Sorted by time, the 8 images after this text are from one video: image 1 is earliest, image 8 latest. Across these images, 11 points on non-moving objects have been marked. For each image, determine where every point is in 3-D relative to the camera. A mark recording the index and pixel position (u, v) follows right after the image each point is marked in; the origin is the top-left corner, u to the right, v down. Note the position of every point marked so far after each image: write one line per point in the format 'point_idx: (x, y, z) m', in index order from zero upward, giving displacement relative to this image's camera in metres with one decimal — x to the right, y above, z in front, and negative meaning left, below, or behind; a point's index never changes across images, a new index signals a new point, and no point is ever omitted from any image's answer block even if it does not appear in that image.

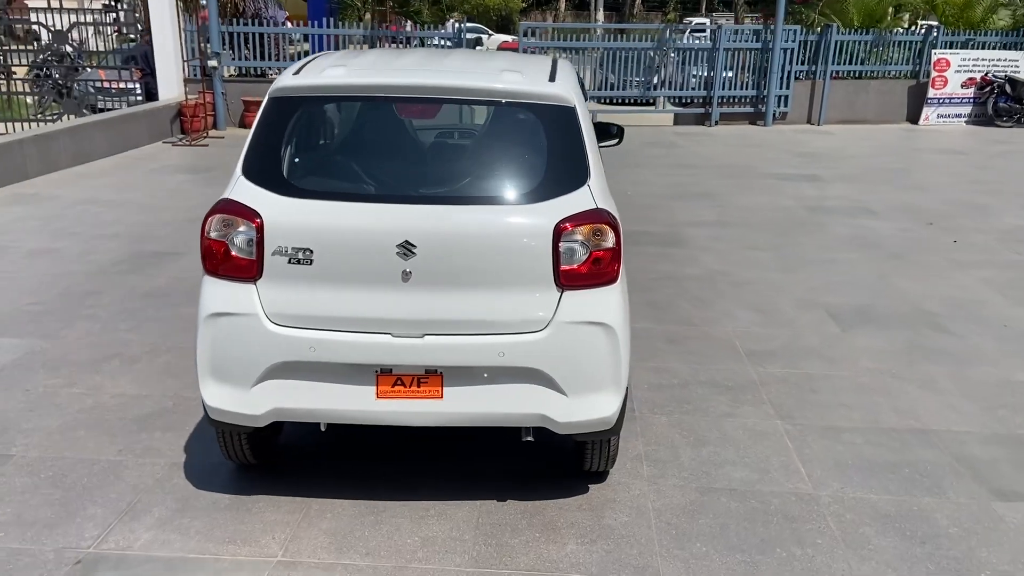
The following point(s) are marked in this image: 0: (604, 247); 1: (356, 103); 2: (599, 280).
0: (+0.3, +0.1, +3.4) m
1: (-0.6, +0.7, +3.5) m
2: (+0.3, 0.0, +3.4) m
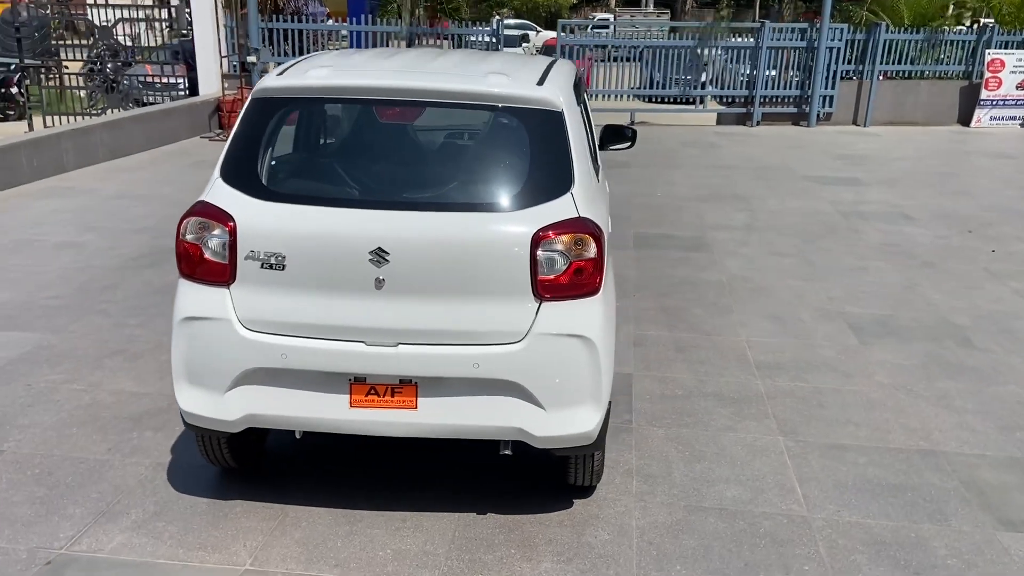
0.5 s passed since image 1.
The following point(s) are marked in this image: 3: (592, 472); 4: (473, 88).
0: (+0.3, +0.1, +3.2) m
1: (-0.7, +0.7, +3.5) m
2: (+0.2, 0.0, +3.2) m
3: (+0.3, -0.8, +3.6) m
4: (-0.2, +0.8, +3.4) m
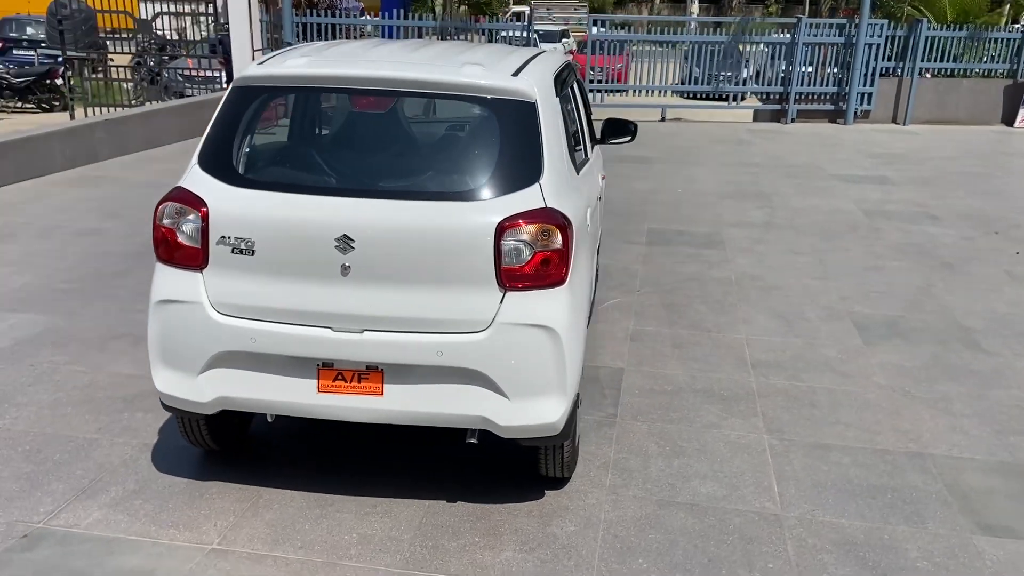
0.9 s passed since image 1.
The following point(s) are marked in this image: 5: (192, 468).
0: (+0.1, +0.1, +3.3) m
1: (-0.8, +0.8, +3.5) m
2: (+0.1, 0.0, +3.3) m
3: (+0.2, -0.7, +3.6) m
4: (-0.3, +0.8, +3.4) m
5: (-1.4, -0.8, +3.8) m
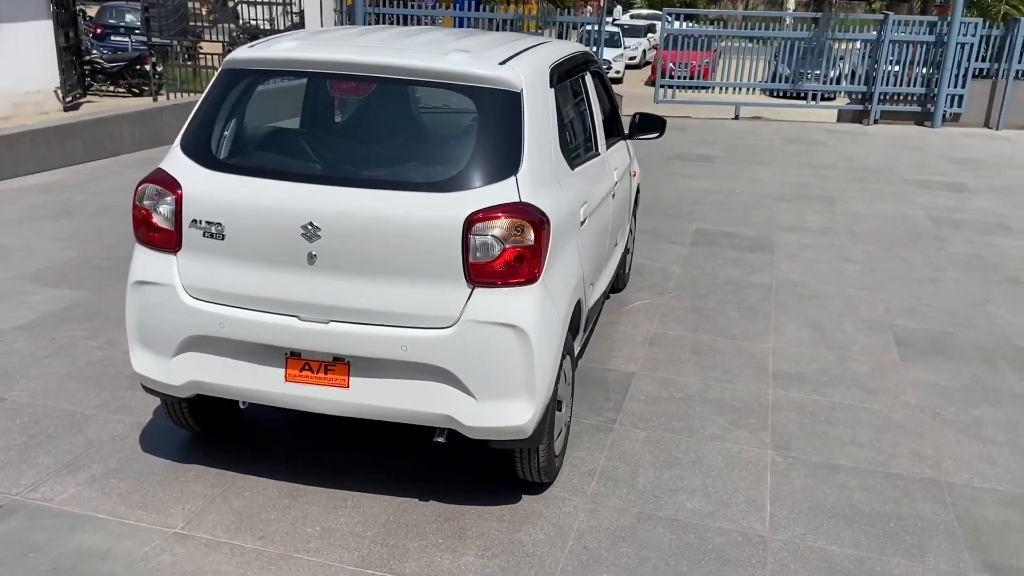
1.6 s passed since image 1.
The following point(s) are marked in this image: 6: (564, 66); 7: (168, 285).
0: (0.0, +0.2, +3.1) m
1: (-0.8, +0.8, +3.5) m
2: (0.0, 0.0, +3.1) m
3: (+0.1, -0.7, +3.5) m
4: (-0.3, +0.8, +3.3) m
5: (-1.5, -0.7, +3.9) m
6: (+0.2, +1.0, +4.0) m
7: (-1.3, 0.0, +3.3) m
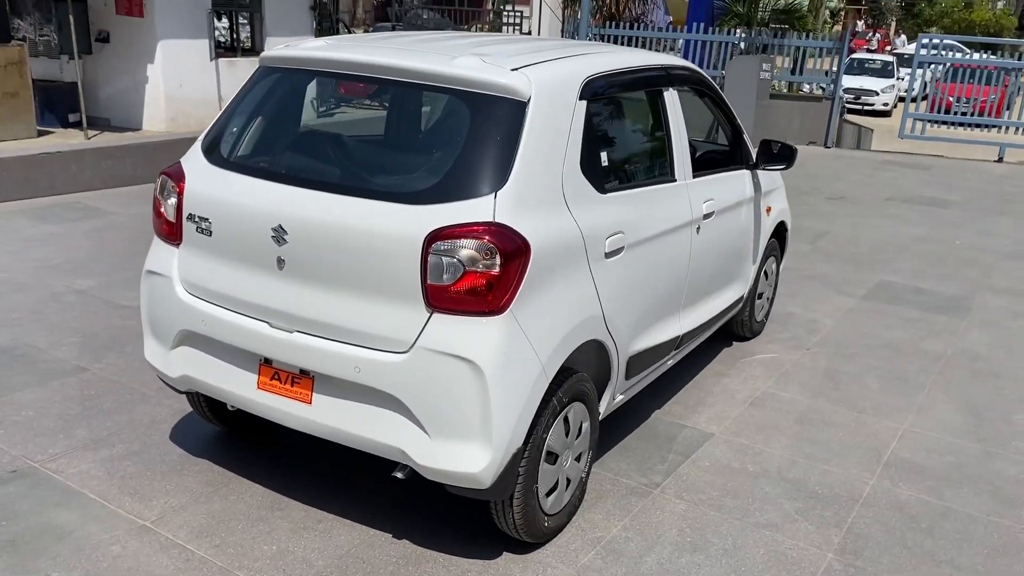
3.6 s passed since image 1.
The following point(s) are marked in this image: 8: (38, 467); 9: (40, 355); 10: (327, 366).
0: (-0.1, +0.1, +2.8) m
1: (-0.7, +0.8, +3.3) m
2: (-0.1, -0.1, +2.8) m
3: (0.0, -0.8, +3.1) m
4: (-0.3, +0.8, +3.1) m
5: (-1.4, -0.7, +3.9) m
6: (+0.4, +0.8, +3.5) m
7: (-1.3, 0.0, +3.3) m
8: (-1.9, -0.7, +3.6) m
9: (-2.5, -0.4, +4.7) m
10: (-0.6, -0.3, +2.9) m
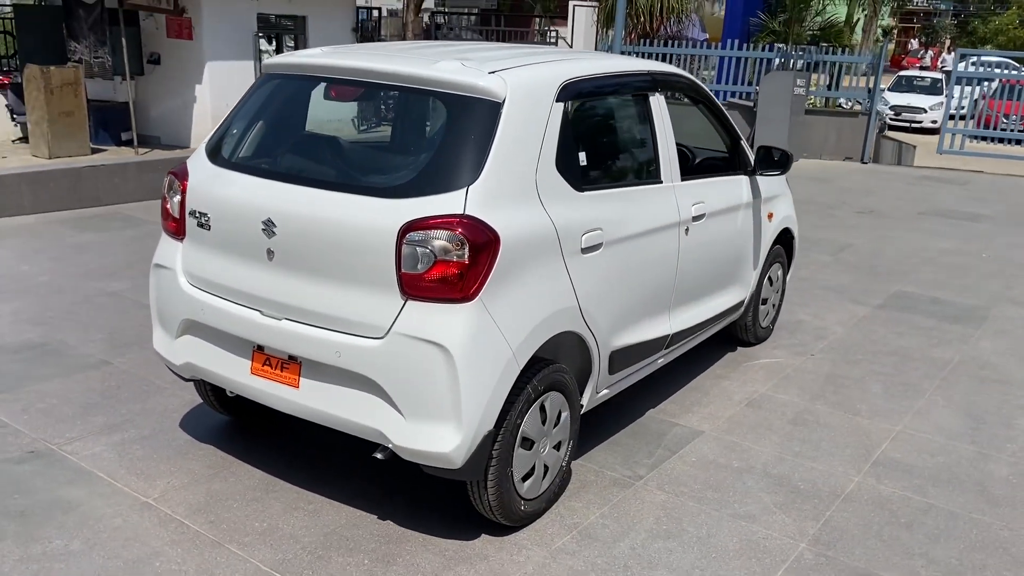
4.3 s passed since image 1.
0: (-0.2, +0.1, +2.9) m
1: (-0.8, +0.8, +3.6) m
2: (-0.2, 0.0, +2.9) m
3: (-0.1, -0.8, +3.2) m
4: (-0.4, +0.8, +3.3) m
5: (-1.4, -0.7, +4.1) m
6: (+0.4, +0.9, +3.7) m
7: (-1.4, +0.1, +3.5) m
8: (-2.0, -0.7, +3.8) m
9: (-2.5, -0.3, +5.0) m
10: (-0.7, -0.2, +3.1) m
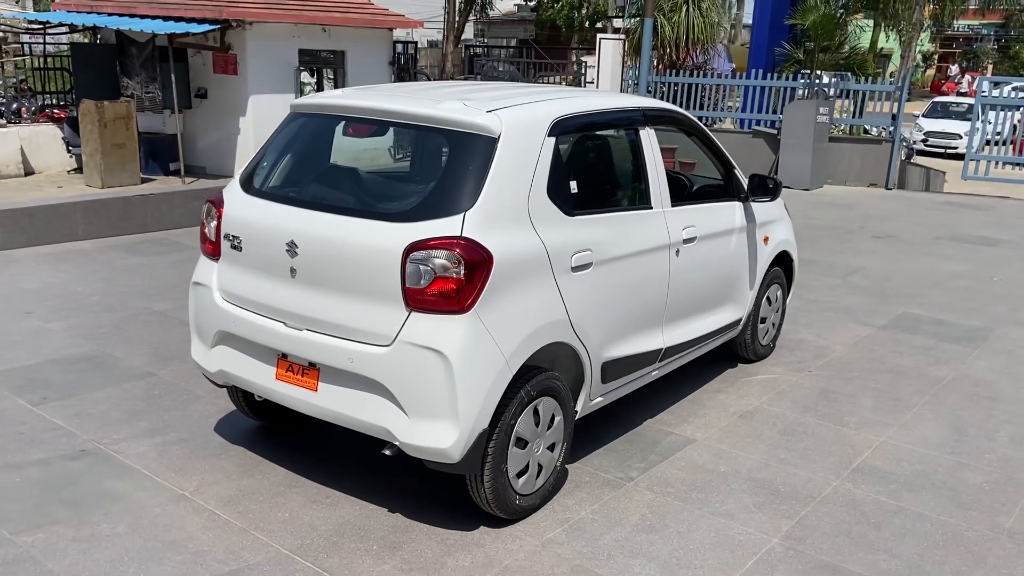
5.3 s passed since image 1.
0: (-0.2, 0.0, +3.3) m
1: (-0.8, +0.8, +4.0) m
2: (-0.2, -0.1, +3.3) m
3: (-0.1, -0.9, +3.6) m
4: (-0.4, +0.7, +3.7) m
5: (-1.4, -0.7, +4.5) m
6: (+0.4, +0.8, +4.1) m
7: (-1.4, 0.0, +4.0) m
8: (-2.0, -0.8, +4.3) m
9: (-2.4, -0.5, +5.4) m
10: (-0.7, -0.3, +3.5) m
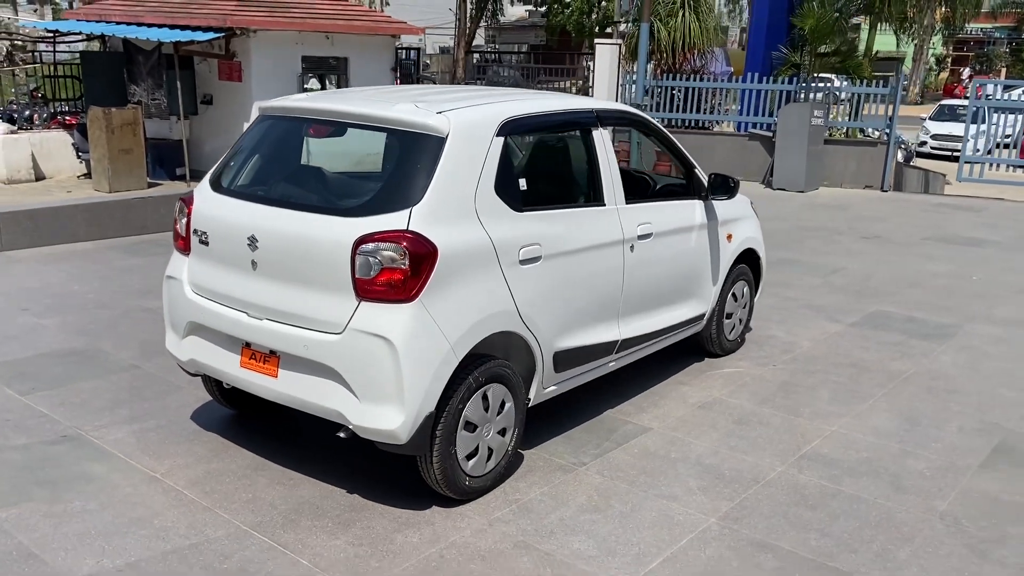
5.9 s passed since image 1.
0: (-0.4, +0.1, +3.5) m
1: (-1.0, +0.8, +4.2) m
2: (-0.5, 0.0, +3.5) m
3: (-0.3, -0.8, +3.8) m
4: (-0.6, +0.8, +3.9) m
5: (-1.6, -0.7, +4.7) m
6: (+0.2, +0.8, +4.3) m
7: (-1.6, 0.0, +4.2) m
8: (-2.2, -0.7, +4.5) m
9: (-2.6, -0.4, +5.7) m
10: (-1.0, -0.2, +3.7) m
